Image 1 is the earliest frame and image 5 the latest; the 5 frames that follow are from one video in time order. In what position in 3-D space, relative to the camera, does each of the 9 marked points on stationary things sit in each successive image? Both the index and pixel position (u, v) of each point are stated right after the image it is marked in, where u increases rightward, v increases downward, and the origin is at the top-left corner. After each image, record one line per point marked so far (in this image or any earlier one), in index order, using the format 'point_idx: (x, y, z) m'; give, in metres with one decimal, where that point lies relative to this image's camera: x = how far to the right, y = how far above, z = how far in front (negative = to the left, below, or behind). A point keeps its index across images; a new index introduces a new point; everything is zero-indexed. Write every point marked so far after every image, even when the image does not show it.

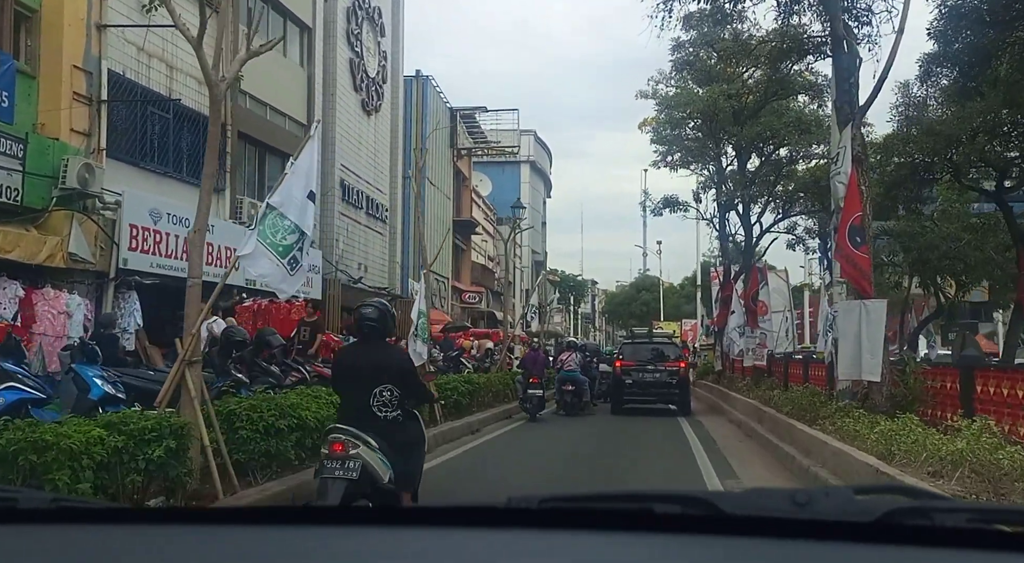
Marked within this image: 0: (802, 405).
0: (+4.1, -1.7, +13.6) m
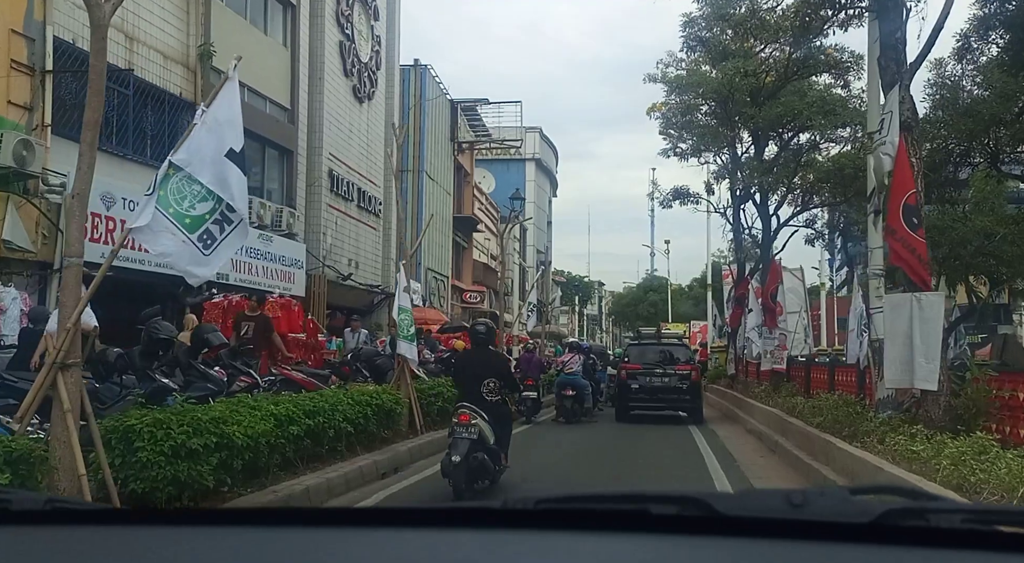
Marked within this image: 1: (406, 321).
0: (+3.9, -1.6, +11.8) m
1: (-1.4, -0.5, +12.9) m
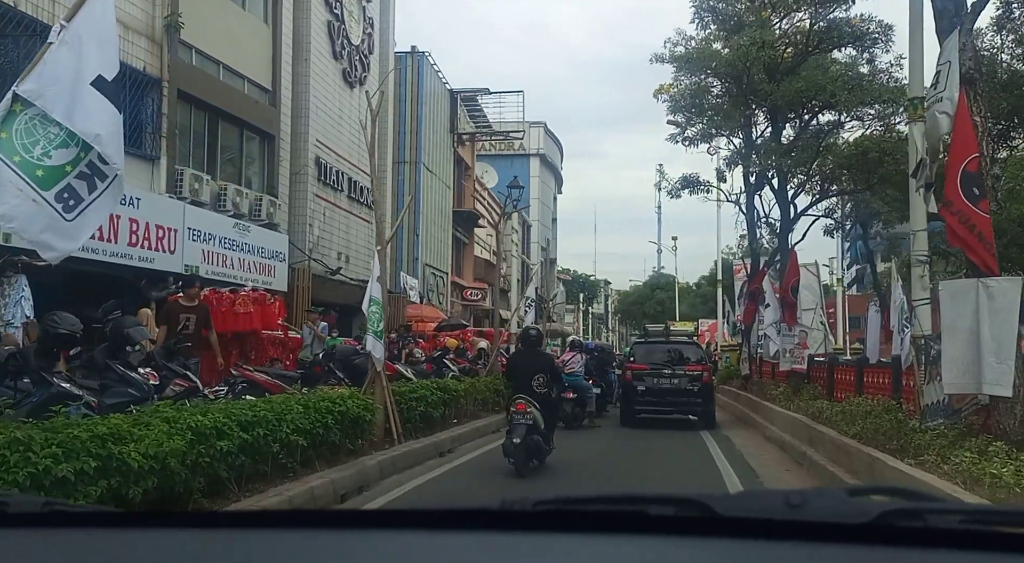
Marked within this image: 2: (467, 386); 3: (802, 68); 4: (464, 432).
0: (+3.8, -1.5, +10.3) m
1: (-1.5, -0.4, +11.4) m
2: (-0.7, -1.7, +16.0) m
3: (+5.6, +4.1, +18.8) m
4: (-0.7, -2.2, +14.4) m
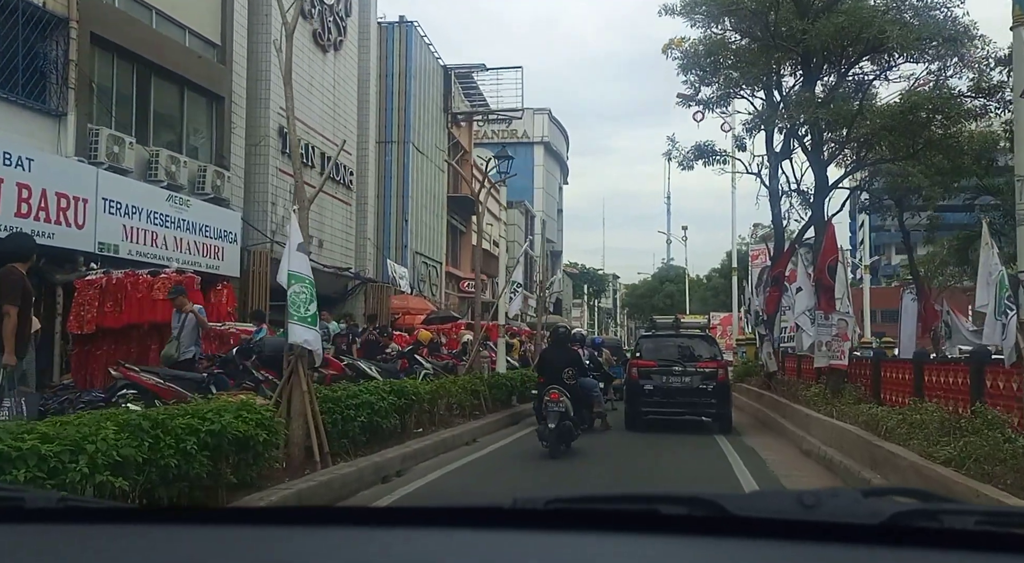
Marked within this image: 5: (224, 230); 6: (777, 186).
0: (+3.5, -1.2, +7.4) m
1: (-1.9, -0.1, +8.6) m
2: (-1.0, -1.4, +13.2) m
3: (+5.3, +4.4, +15.9) m
4: (-1.0, -1.9, +11.6) m
5: (-5.2, +0.9, +17.4) m
6: (+4.8, +1.7, +17.5) m
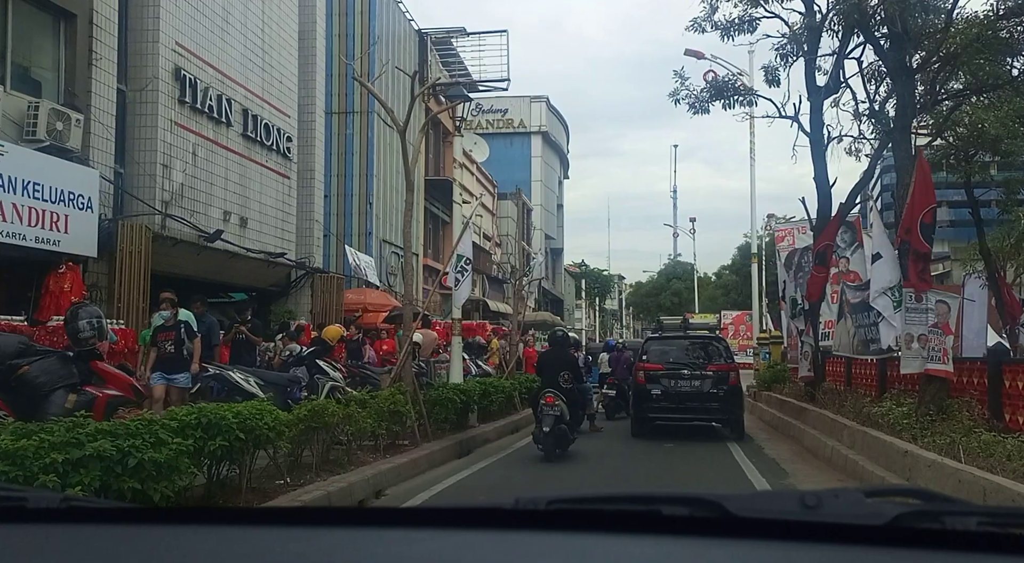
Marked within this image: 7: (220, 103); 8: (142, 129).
0: (+2.8, -0.8, +2.7) m
1: (-2.5, +0.2, +3.9) m
2: (-1.7, -1.1, +8.4) m
3: (+4.6, +4.8, +11.1) m
4: (-1.6, -1.6, +6.9) m
5: (-5.8, +1.2, +12.7) m
6: (+4.2, +2.1, +12.8) m
7: (-5.4, +3.3, +17.9) m
8: (-5.9, +2.4, +15.6) m
